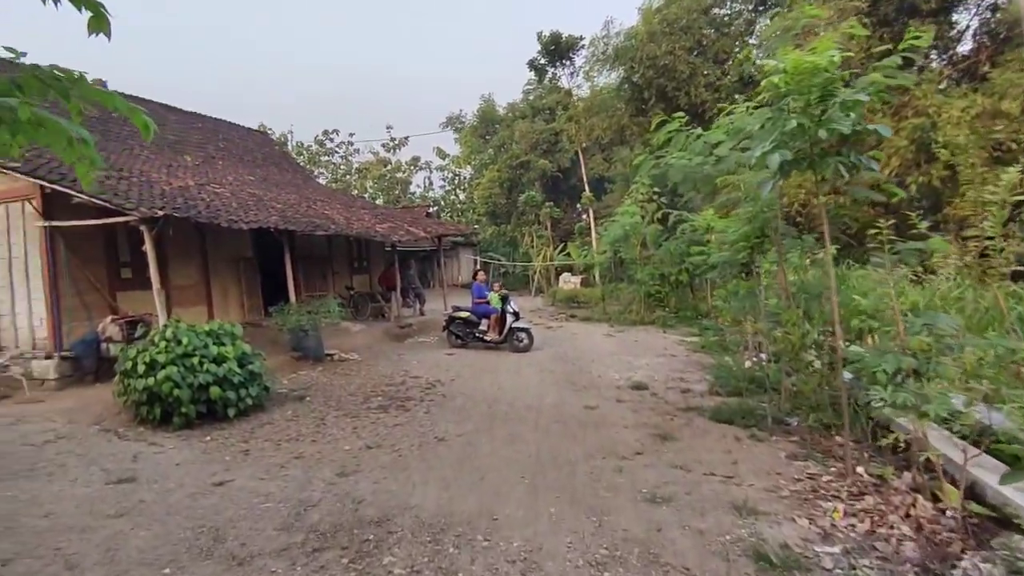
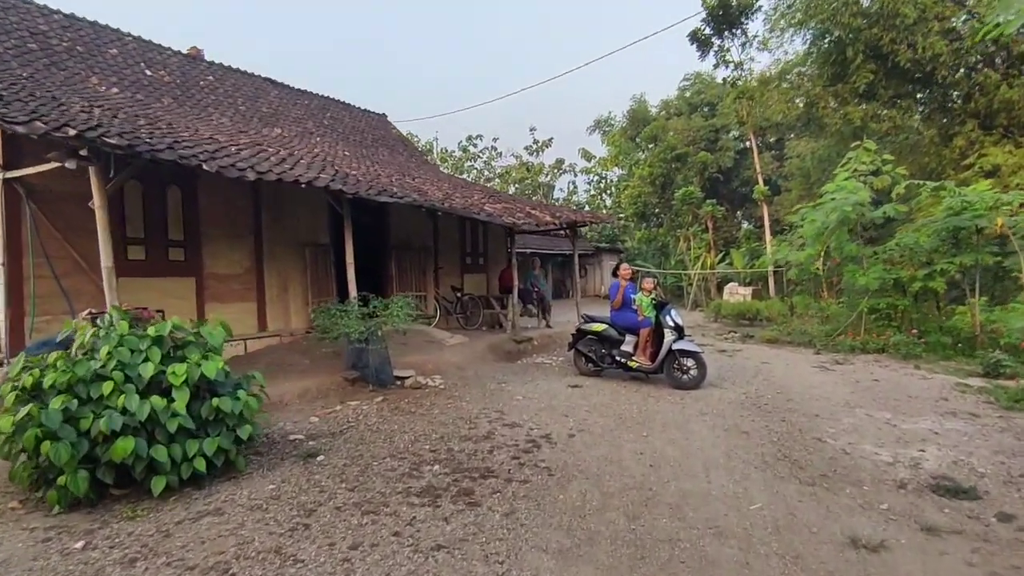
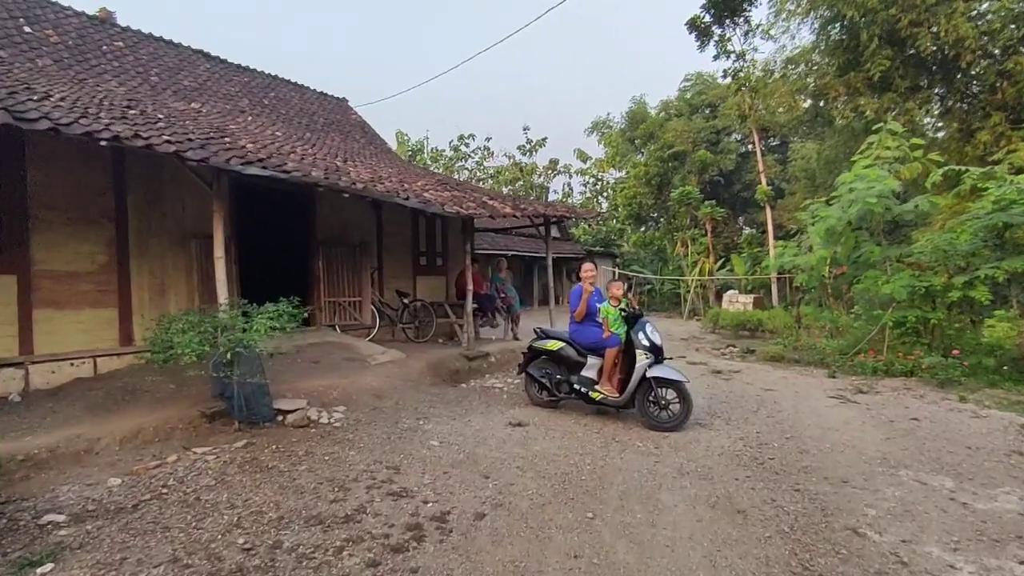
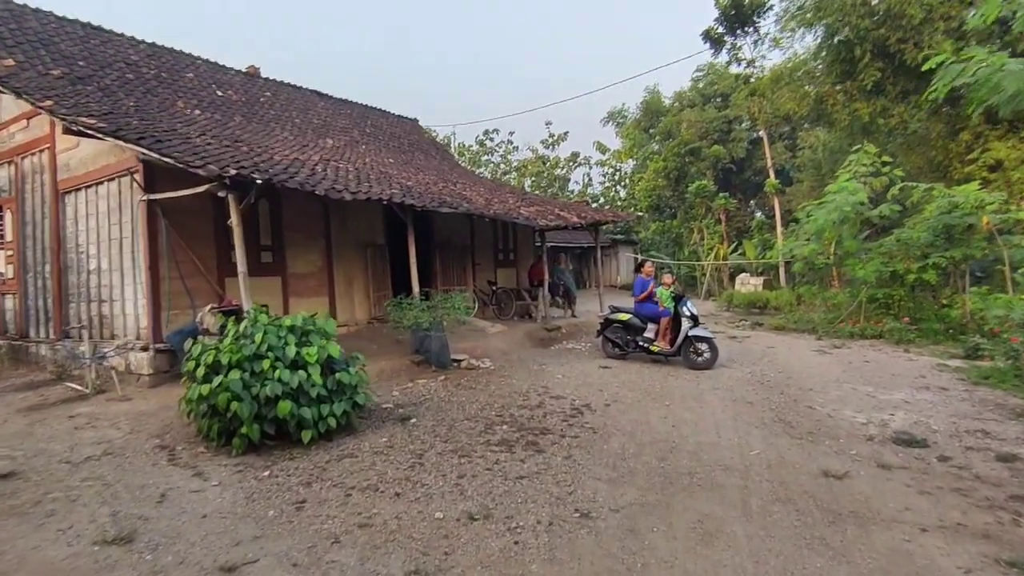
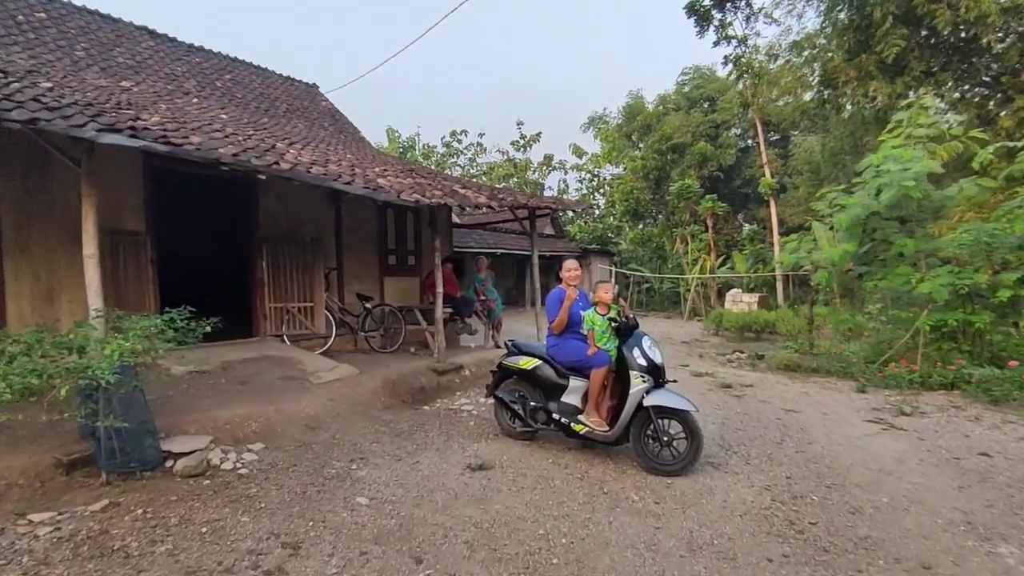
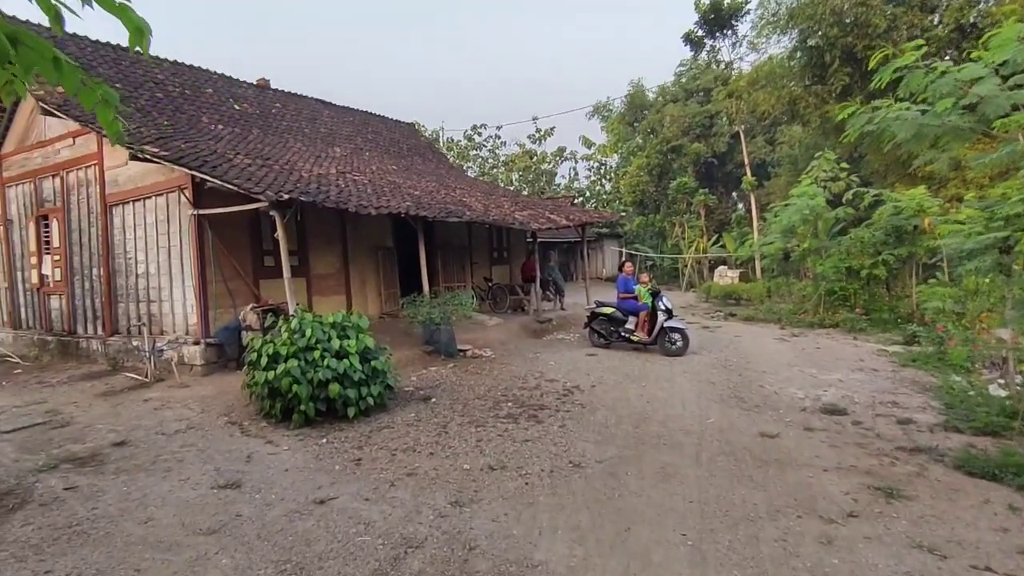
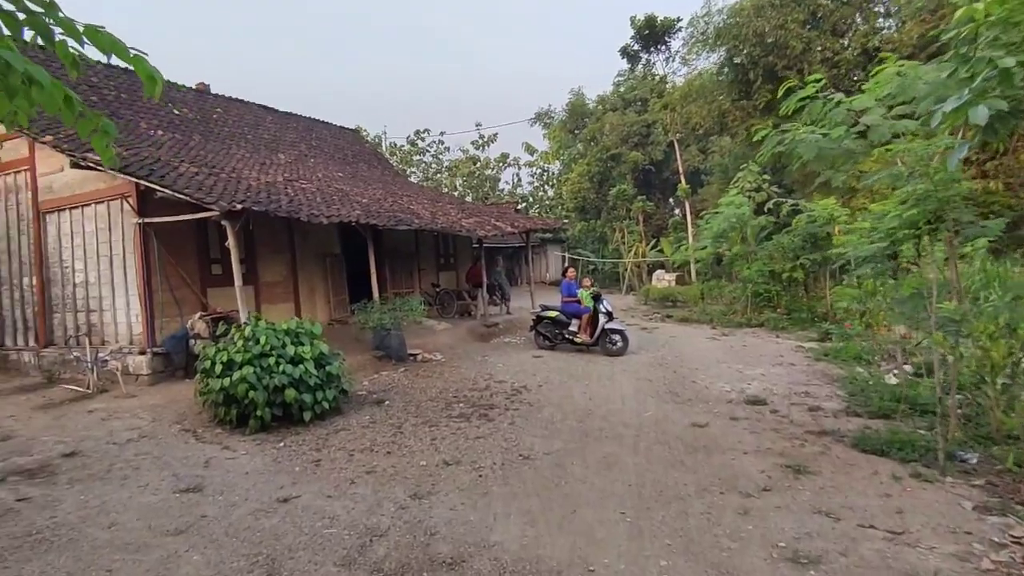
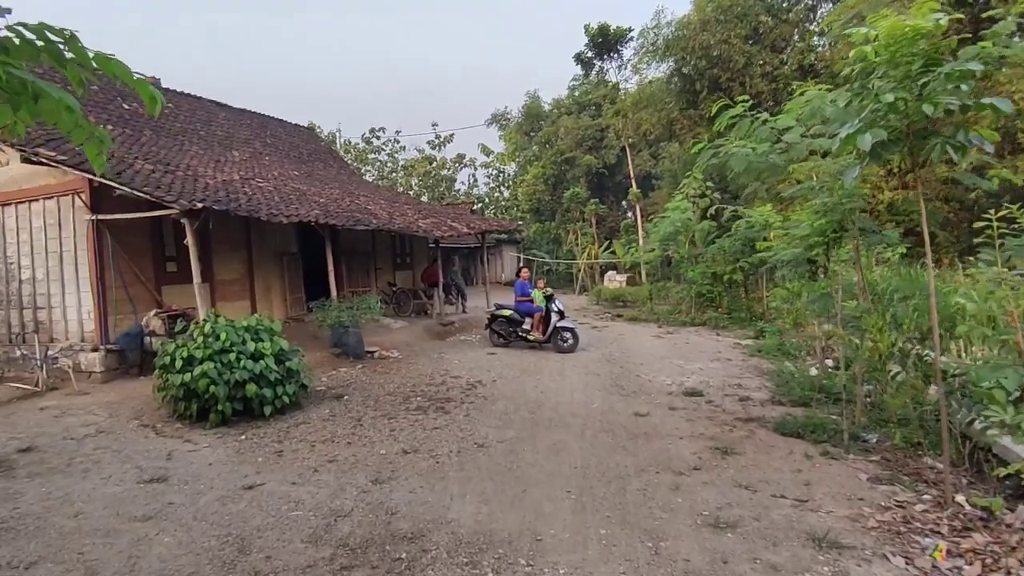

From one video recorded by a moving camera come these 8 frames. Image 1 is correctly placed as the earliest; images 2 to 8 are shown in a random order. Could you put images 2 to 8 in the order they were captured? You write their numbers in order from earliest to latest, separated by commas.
8, 7, 6, 4, 2, 3, 5
